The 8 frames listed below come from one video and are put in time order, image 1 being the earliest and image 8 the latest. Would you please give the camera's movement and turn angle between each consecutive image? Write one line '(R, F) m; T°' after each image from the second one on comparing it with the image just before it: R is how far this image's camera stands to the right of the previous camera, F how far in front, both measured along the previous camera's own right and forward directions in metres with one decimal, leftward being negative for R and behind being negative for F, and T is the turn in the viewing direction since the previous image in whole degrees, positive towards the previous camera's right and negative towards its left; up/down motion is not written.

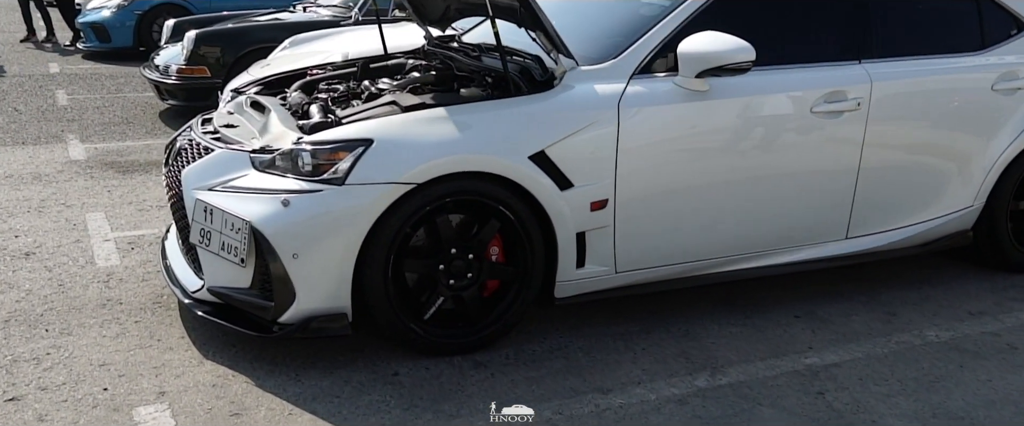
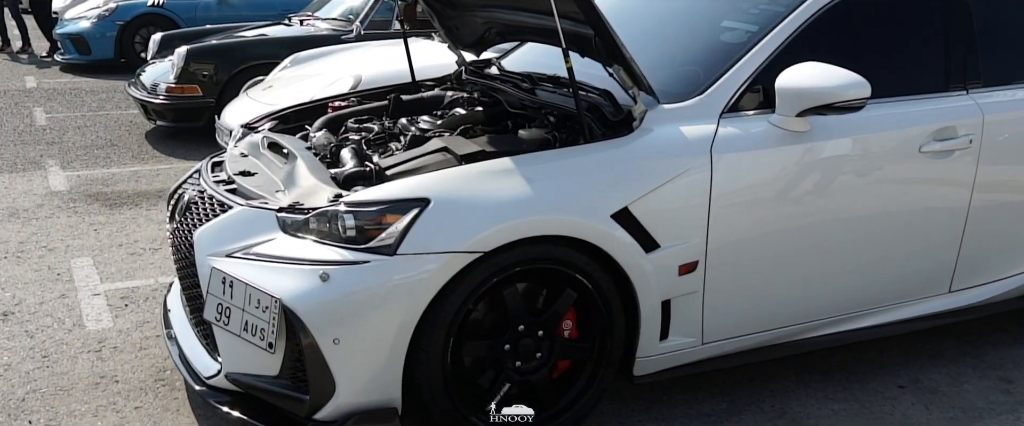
(-0.3, +0.6) m; +1°
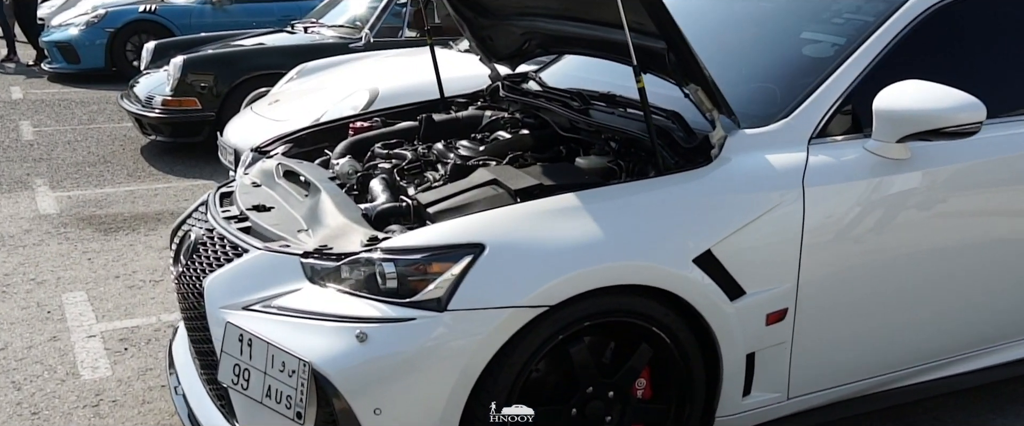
(-0.2, +0.4) m; +1°
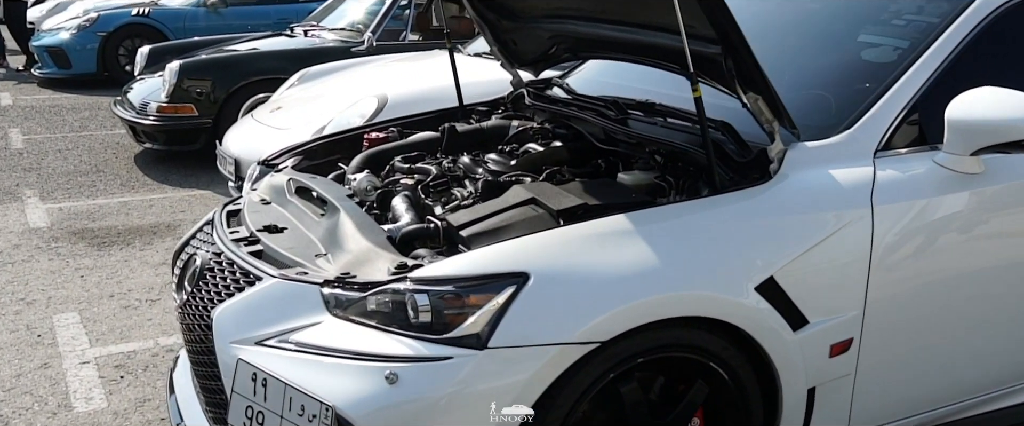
(-0.1, +0.3) m; 0°
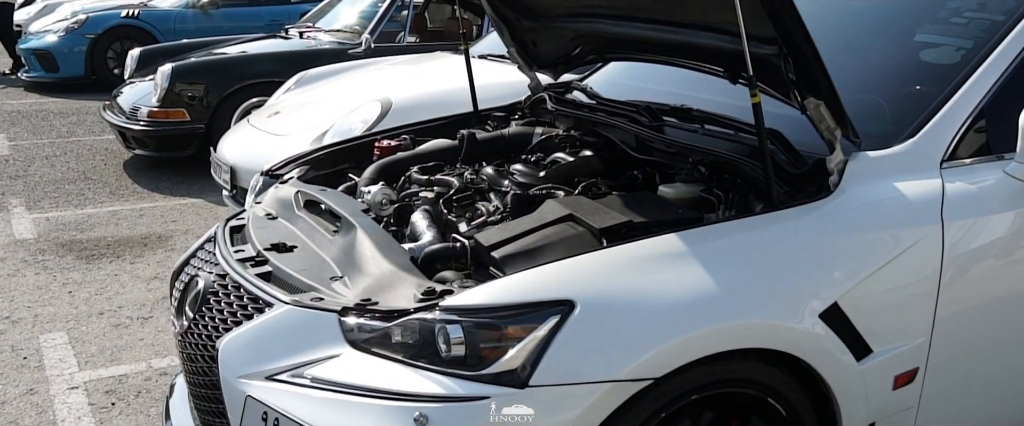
(-0.1, +0.2) m; +1°
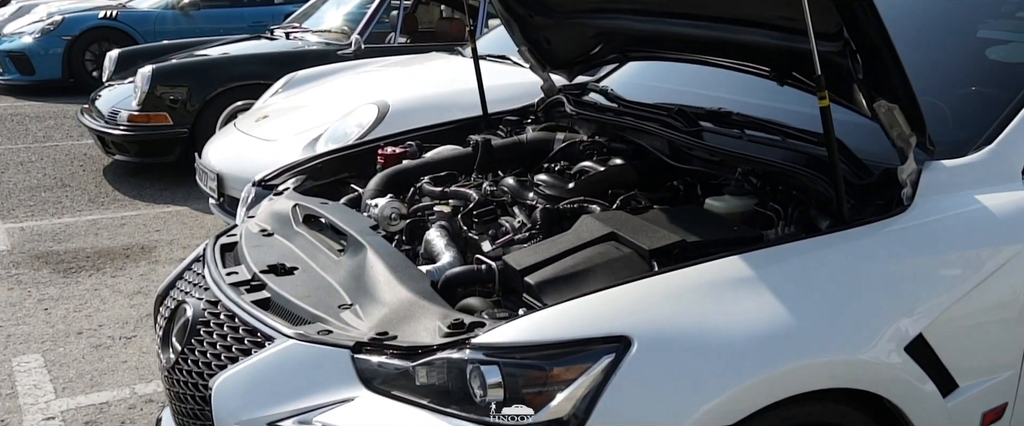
(-0.1, +0.3) m; +1°
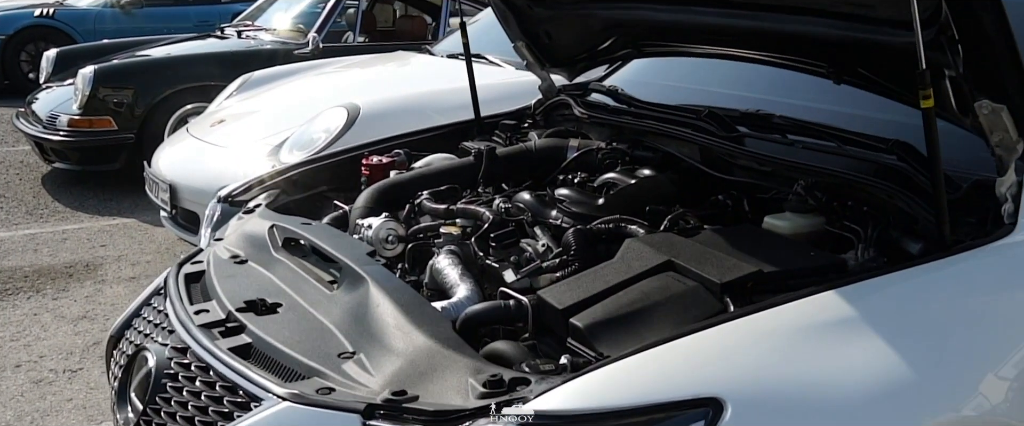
(-0.1, +0.4) m; +3°
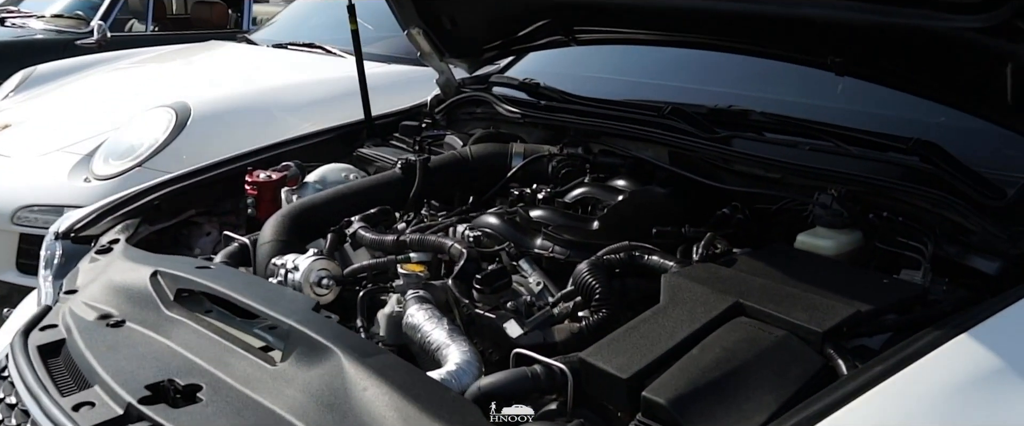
(-0.3, +0.5) m; +13°
